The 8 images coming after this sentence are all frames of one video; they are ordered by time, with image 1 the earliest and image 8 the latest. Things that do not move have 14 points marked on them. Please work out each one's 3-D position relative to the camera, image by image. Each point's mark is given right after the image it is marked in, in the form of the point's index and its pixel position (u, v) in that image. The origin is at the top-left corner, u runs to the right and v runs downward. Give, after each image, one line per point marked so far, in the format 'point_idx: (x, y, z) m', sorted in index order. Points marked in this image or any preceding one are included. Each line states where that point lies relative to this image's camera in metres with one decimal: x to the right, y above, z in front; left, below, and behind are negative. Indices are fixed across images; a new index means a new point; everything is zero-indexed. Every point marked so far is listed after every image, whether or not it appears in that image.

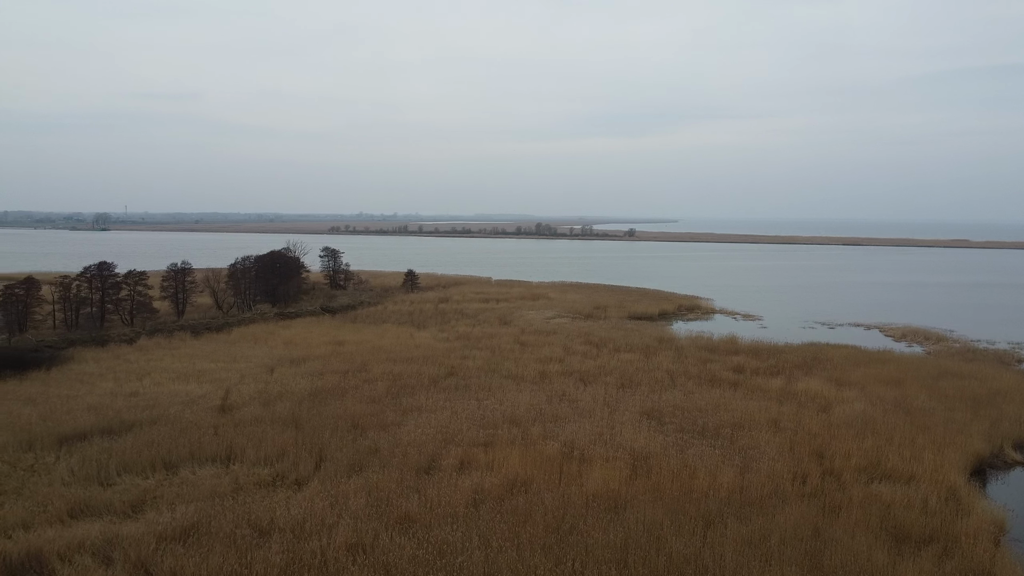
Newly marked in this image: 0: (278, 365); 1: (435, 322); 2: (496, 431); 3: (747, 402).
0: (-3.9, -1.3, +13.7) m
1: (-1.8, -0.8, +19.2) m
2: (-0.2, -1.7, +9.6) m
3: (+3.2, -1.5, +11.1) m
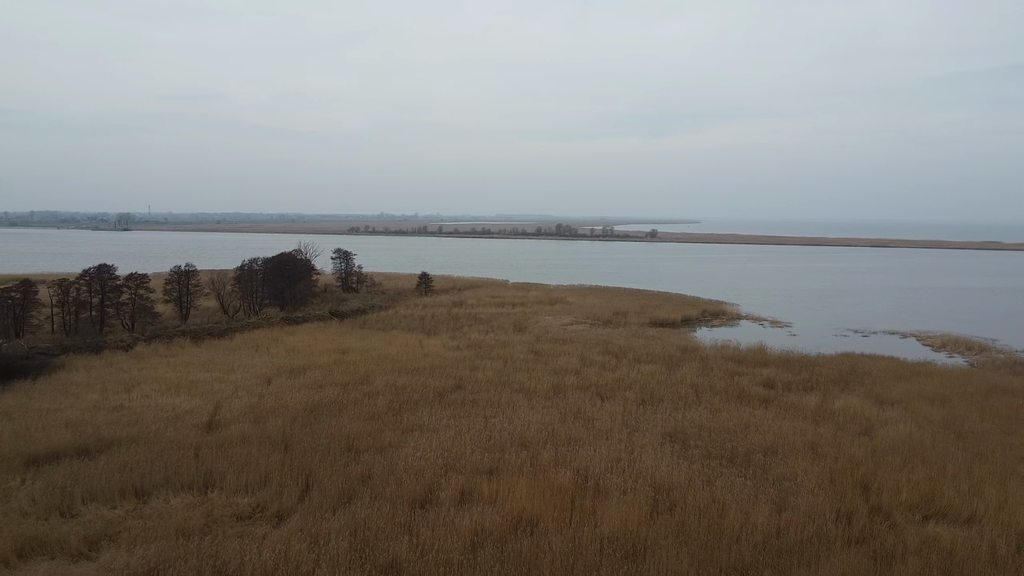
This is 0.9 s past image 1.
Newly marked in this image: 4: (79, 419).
0: (-3.7, -1.4, +12.9) m
1: (-1.4, -0.9, +18.3) m
2: (-0.1, -1.8, +8.7) m
3: (+3.3, -1.7, +10.1) m
4: (-5.5, -1.6, +10.3) m
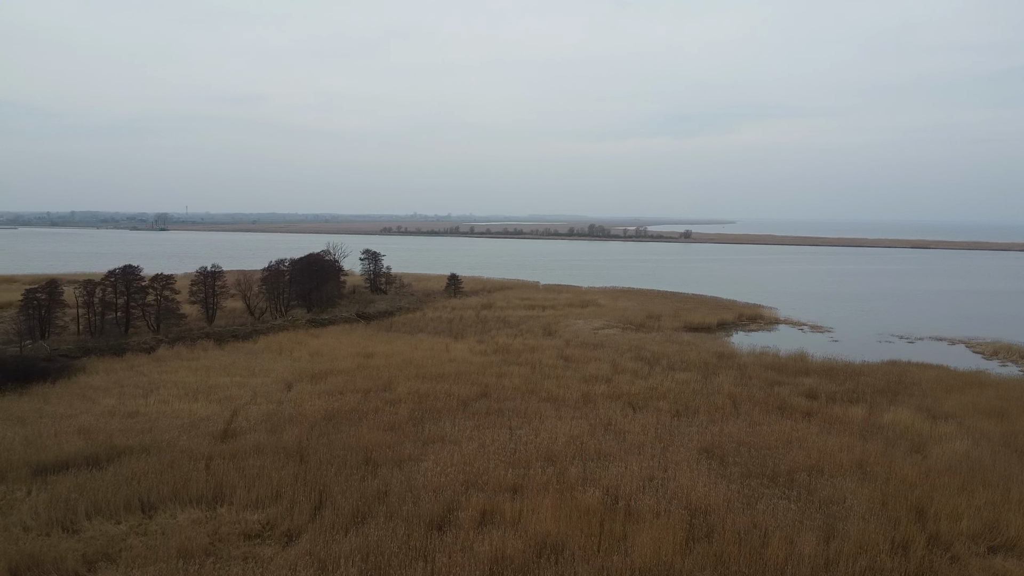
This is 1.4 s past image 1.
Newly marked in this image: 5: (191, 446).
0: (-3.3, -1.4, +12.6) m
1: (-0.8, -1.0, +17.8) m
2: (+0.2, -1.8, +8.2) m
3: (+3.6, -1.7, +9.5) m
4: (-5.1, -1.7, +10.0) m
5: (-3.6, -1.8, +9.1) m
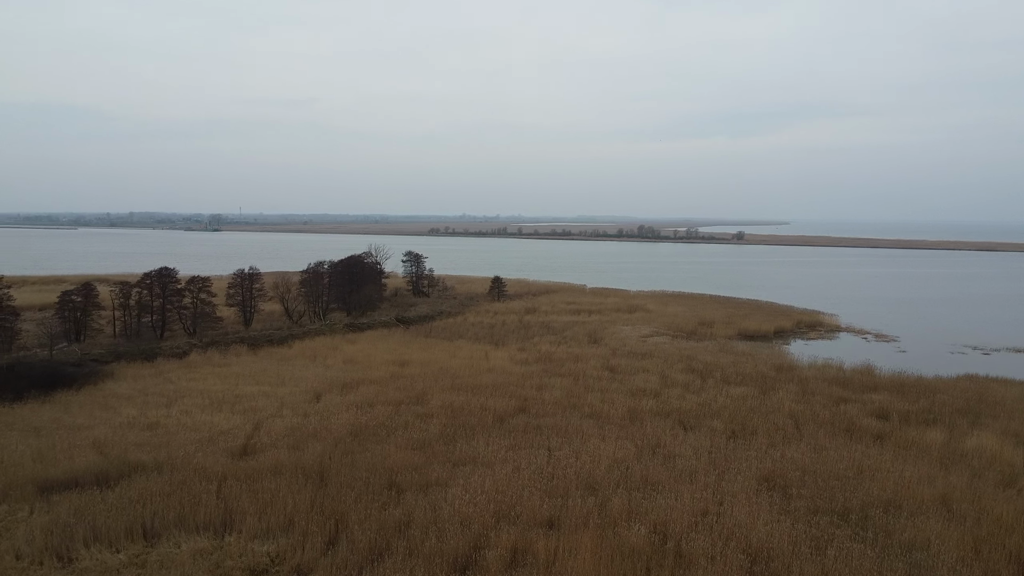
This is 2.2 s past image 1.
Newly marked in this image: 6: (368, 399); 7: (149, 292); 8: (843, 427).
0: (-2.7, -1.5, +11.9) m
1: (+0.1, -1.1, +17.1) m
2: (+0.5, -1.9, +7.3) m
3: (+4.0, -1.8, +8.4) m
4: (-4.7, -1.7, +9.5) m
5: (-3.2, -1.8, +8.5) m
6: (-2.0, -1.5, +11.4) m
7: (-7.7, -0.1, +17.5) m
8: (+4.0, -1.7, +10.1) m
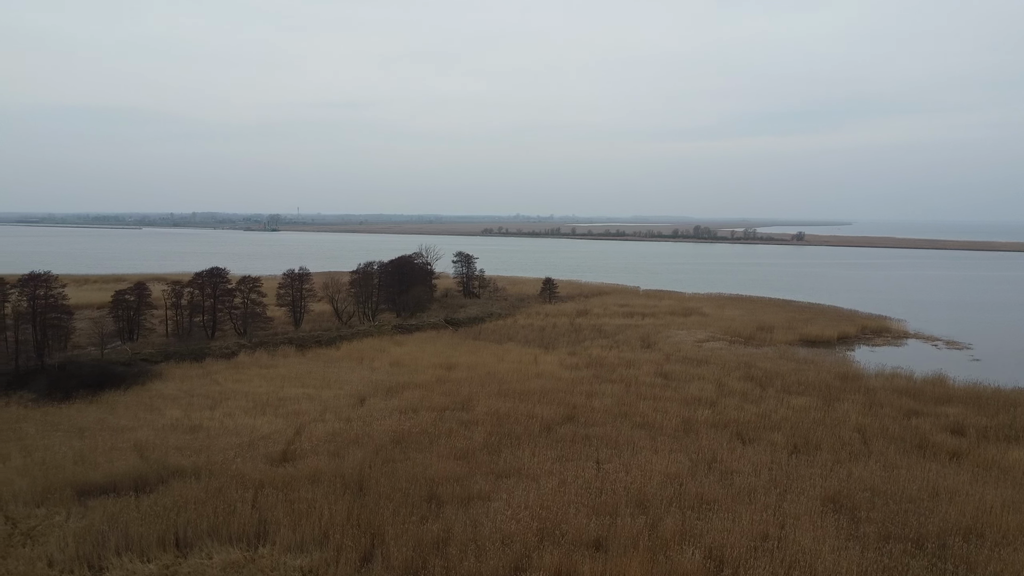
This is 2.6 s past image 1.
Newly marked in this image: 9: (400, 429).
0: (-2.0, -1.5, +11.7) m
1: (+1.1, -1.1, +16.6) m
2: (+0.9, -2.0, +6.9) m
3: (+4.4, -1.9, +7.8) m
4: (-4.2, -1.8, +9.4) m
5: (-2.7, -1.8, +8.3) m
6: (-1.3, -1.6, +11.1) m
7: (-6.7, -0.1, +17.6) m
8: (+4.6, -1.8, +9.4) m
9: (-1.3, -1.7, +9.8) m
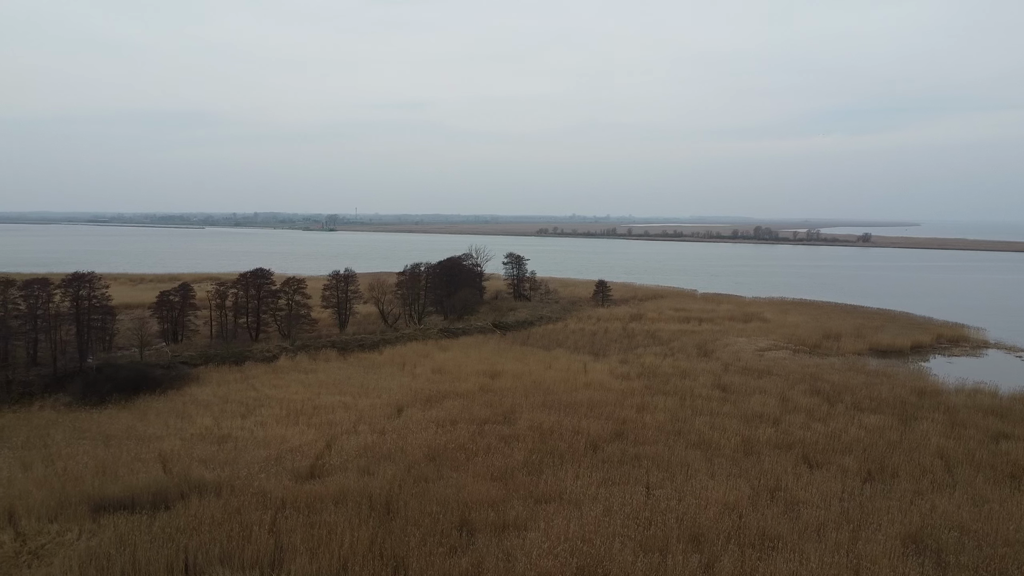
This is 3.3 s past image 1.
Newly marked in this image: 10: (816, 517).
0: (-1.4, -1.6, +11.1) m
1: (+2.1, -1.2, +15.8) m
2: (+1.1, -2.0, +6.2) m
3: (+4.8, -2.0, +6.8) m
4: (-3.7, -1.8, +9.0) m
5: (-2.3, -1.9, +7.8) m
6: (-0.8, -1.6, +10.5) m
7: (-5.6, -0.1, +17.3) m
8: (+5.0, -1.9, +8.4) m
9: (-0.9, -1.7, +9.2) m
10: (+2.6, -2.0, +7.1) m
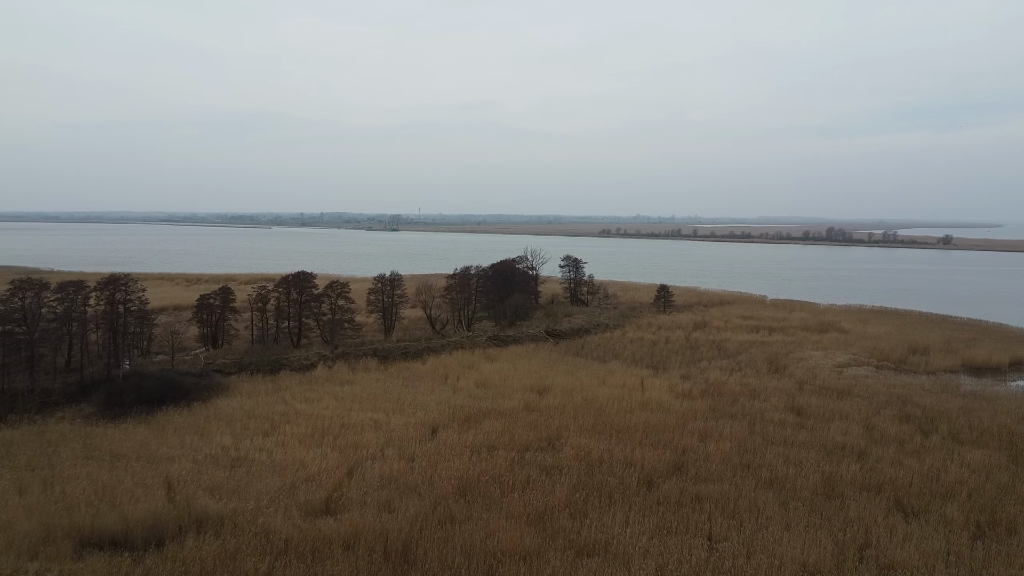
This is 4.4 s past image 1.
0: (-0.8, -1.7, +10.1) m
1: (+3.0, -1.3, +14.6) m
2: (+1.3, -2.2, +5.0) m
3: (+5.0, -2.2, +5.3) m
4: (-3.3, -1.9, +8.2) m
5: (-2.0, -2.0, +6.9) m
6: (-0.3, -1.7, +9.4) m
7: (-4.6, -0.2, +16.7) m
8: (+5.4, -2.0, +6.9) m
9: (-0.4, -1.8, +8.2) m
10: (+2.9, -2.1, +5.8) m
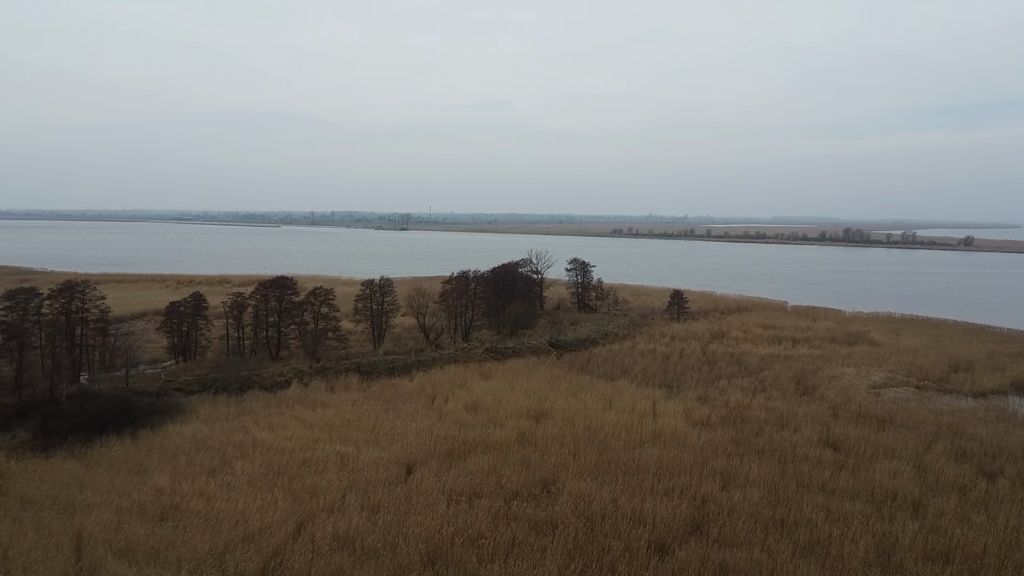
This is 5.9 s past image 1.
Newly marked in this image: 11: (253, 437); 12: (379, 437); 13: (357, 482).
0: (-0.9, -1.8, +8.7) m
1: (+2.9, -1.5, +13.1) m
2: (+1.1, -2.3, +3.5) m
3: (+4.8, -2.3, +3.8) m
4: (-3.4, -2.0, +6.8) m
5: (-2.2, -2.1, +5.5) m
6: (-0.4, -1.9, +8.0) m
7: (-4.6, -0.3, +15.3) m
8: (+5.2, -2.2, +5.4) m
9: (-0.6, -2.0, +6.7) m
10: (+2.7, -2.3, +4.3) m
11: (-3.0, -1.7, +9.7) m
12: (-1.6, -1.7, +9.7) m
13: (-1.5, -1.9, +8.0) m
